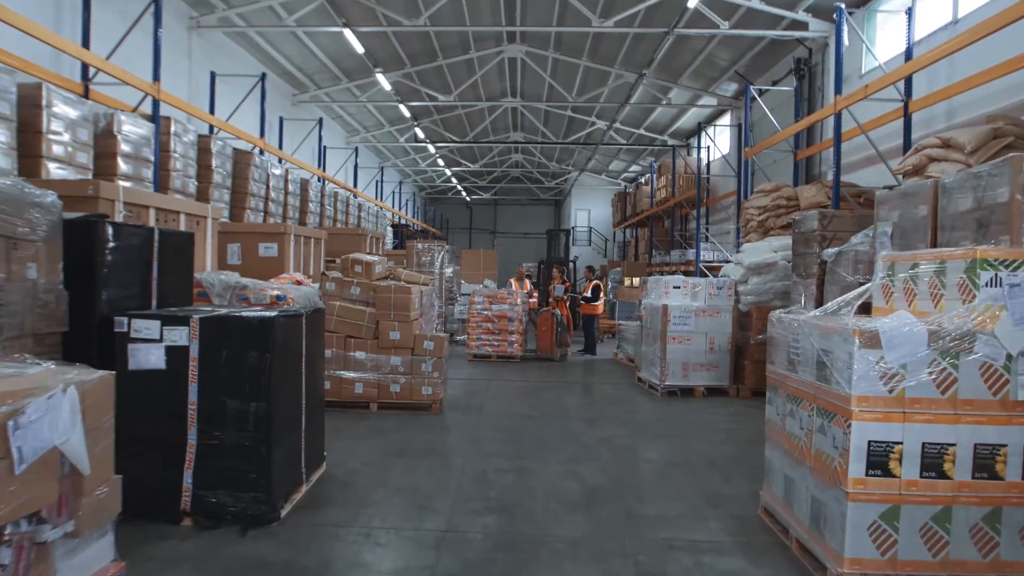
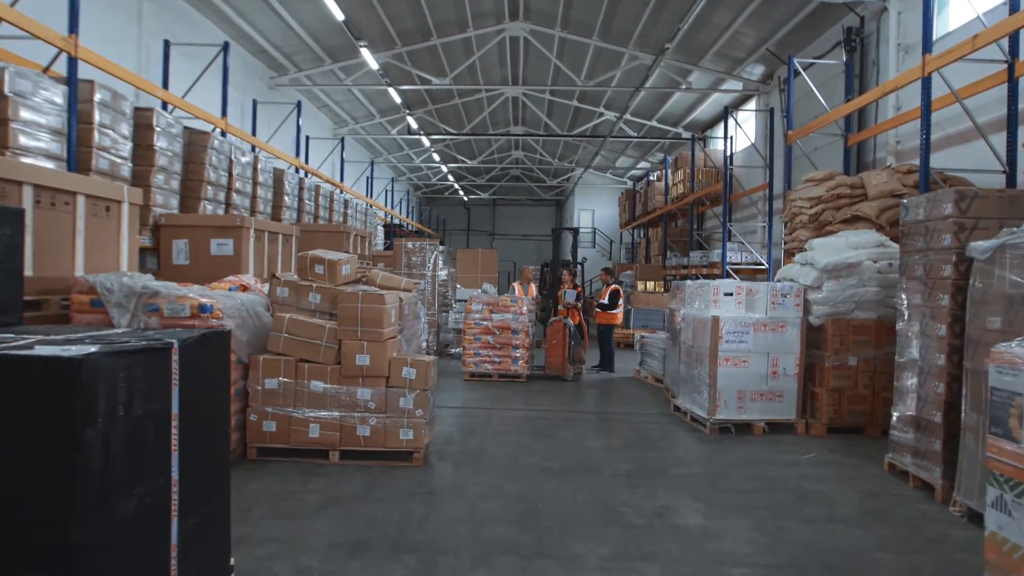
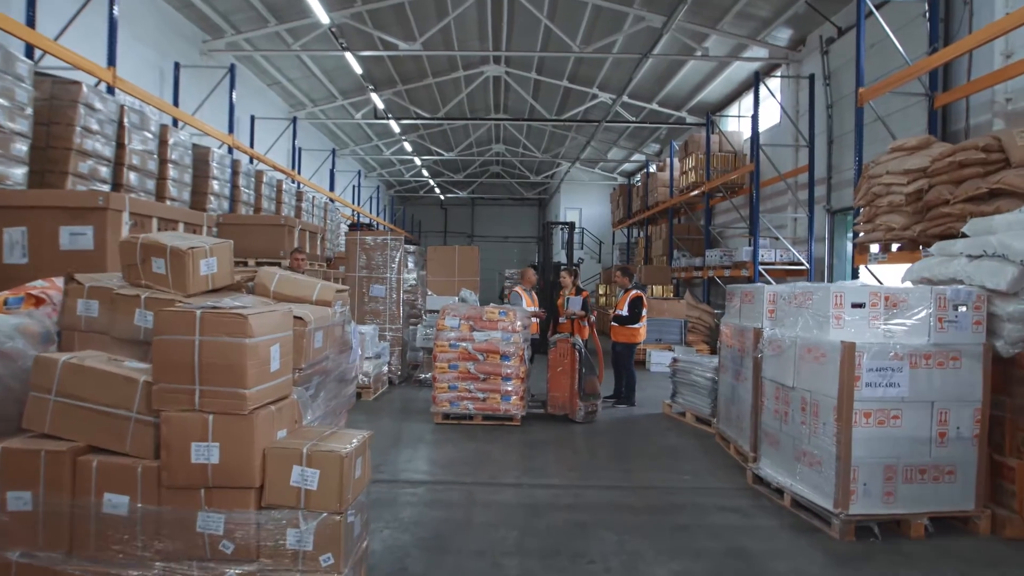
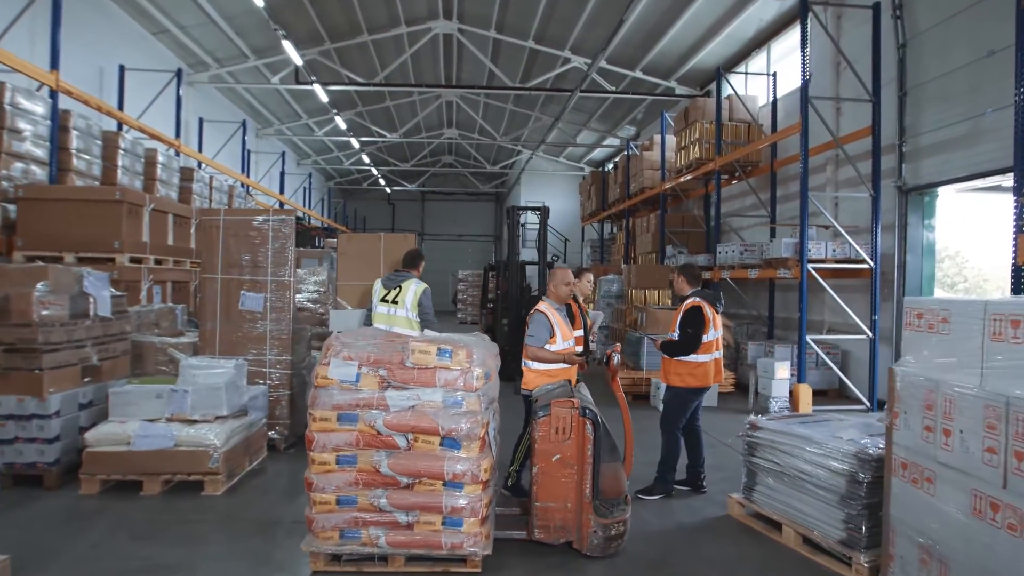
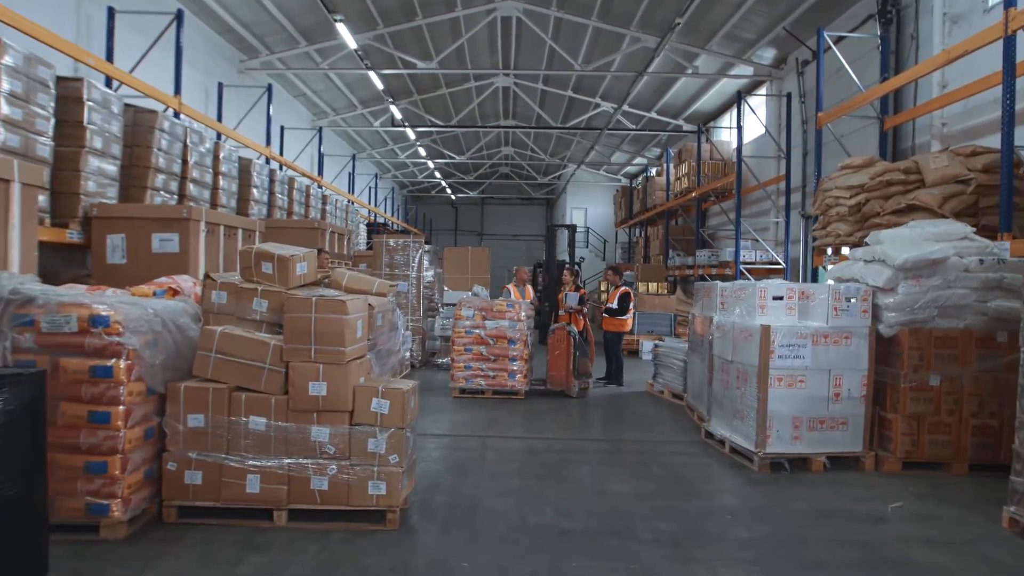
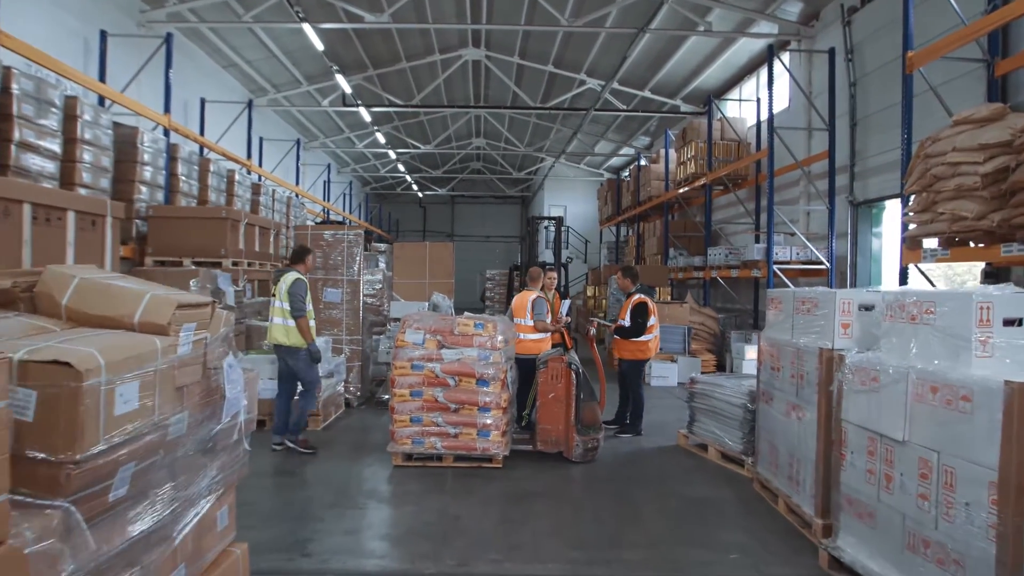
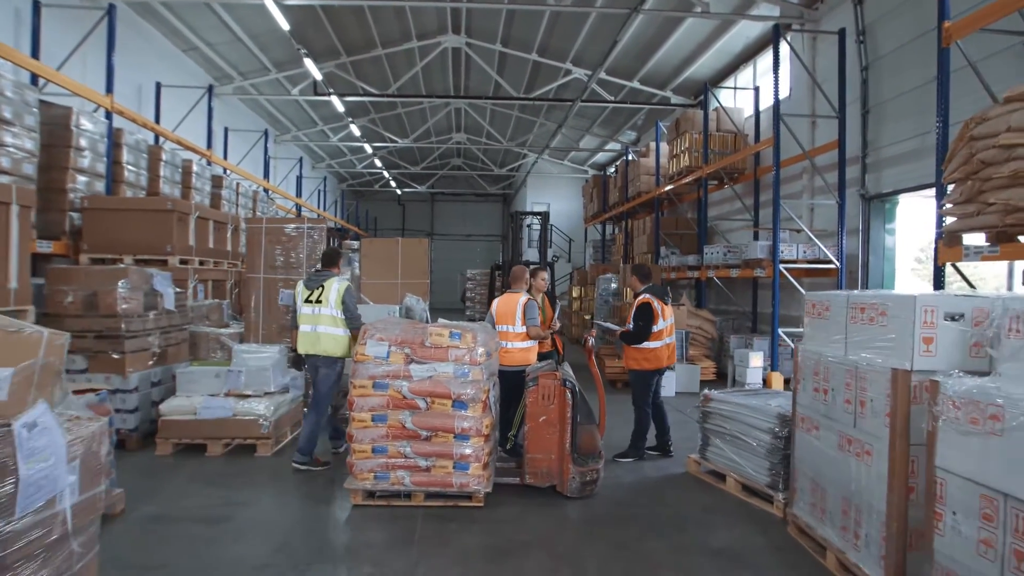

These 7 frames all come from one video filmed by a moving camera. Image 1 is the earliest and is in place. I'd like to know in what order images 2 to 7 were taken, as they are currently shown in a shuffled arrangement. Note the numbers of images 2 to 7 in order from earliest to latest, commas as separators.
2, 5, 3, 6, 7, 4
